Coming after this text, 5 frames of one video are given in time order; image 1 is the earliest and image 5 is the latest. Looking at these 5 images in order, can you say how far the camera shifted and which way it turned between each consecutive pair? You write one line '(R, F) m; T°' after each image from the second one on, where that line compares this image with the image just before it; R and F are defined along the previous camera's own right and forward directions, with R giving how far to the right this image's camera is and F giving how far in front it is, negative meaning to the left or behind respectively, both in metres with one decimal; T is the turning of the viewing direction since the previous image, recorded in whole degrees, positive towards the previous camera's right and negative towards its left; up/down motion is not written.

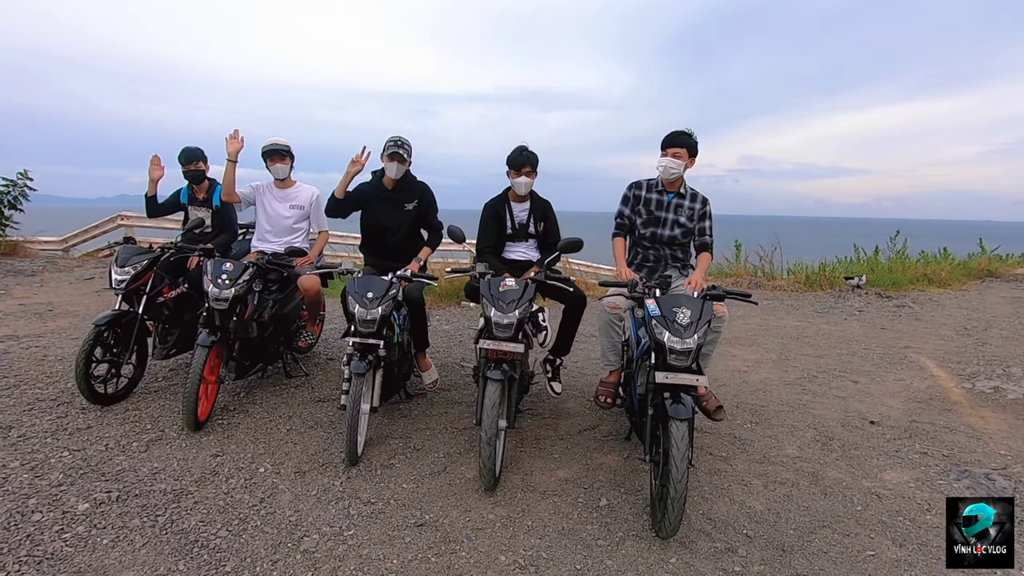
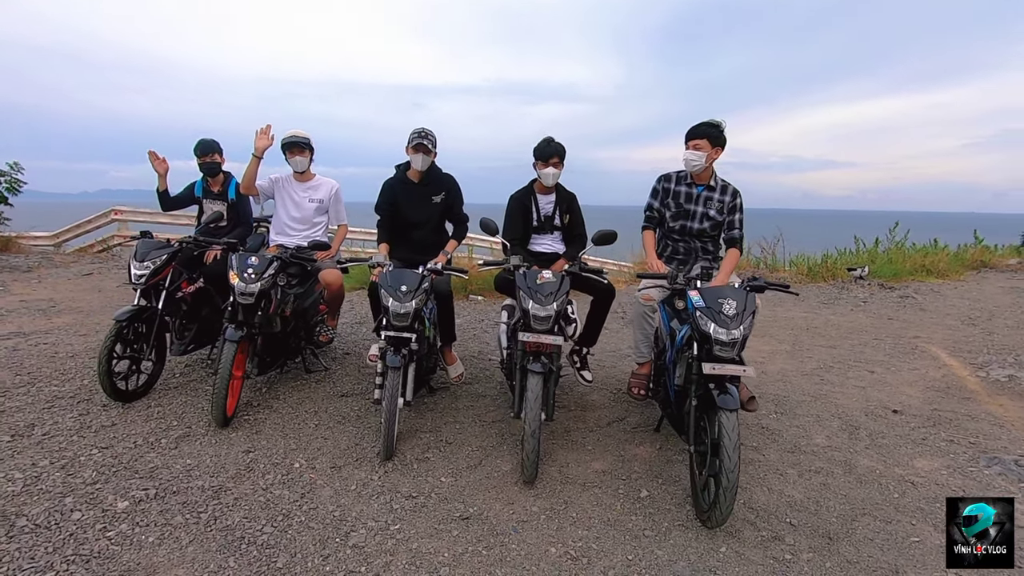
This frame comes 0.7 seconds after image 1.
(-0.3, 0.0) m; +1°
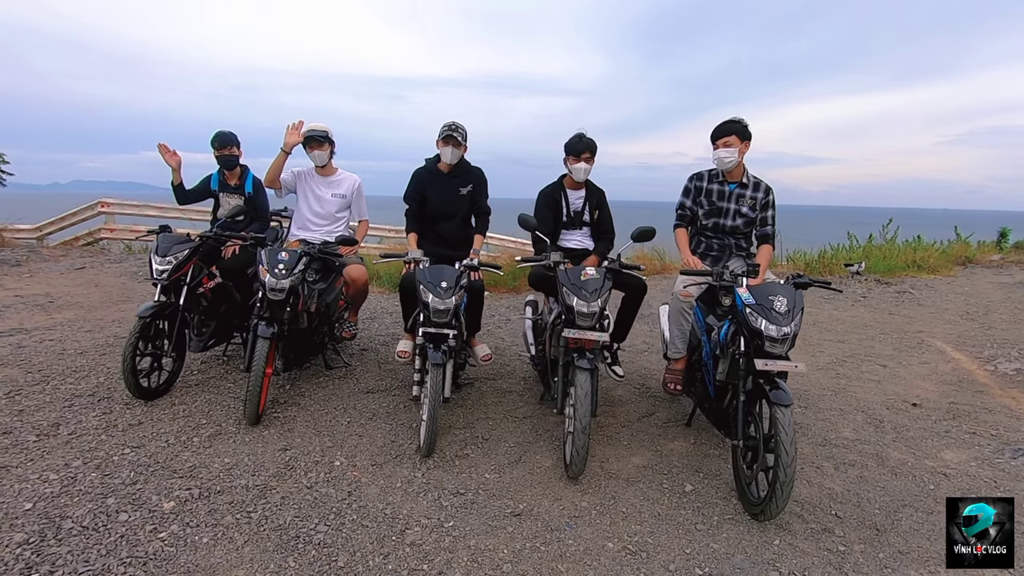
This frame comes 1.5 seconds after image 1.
(-0.4, 0.0) m; +2°
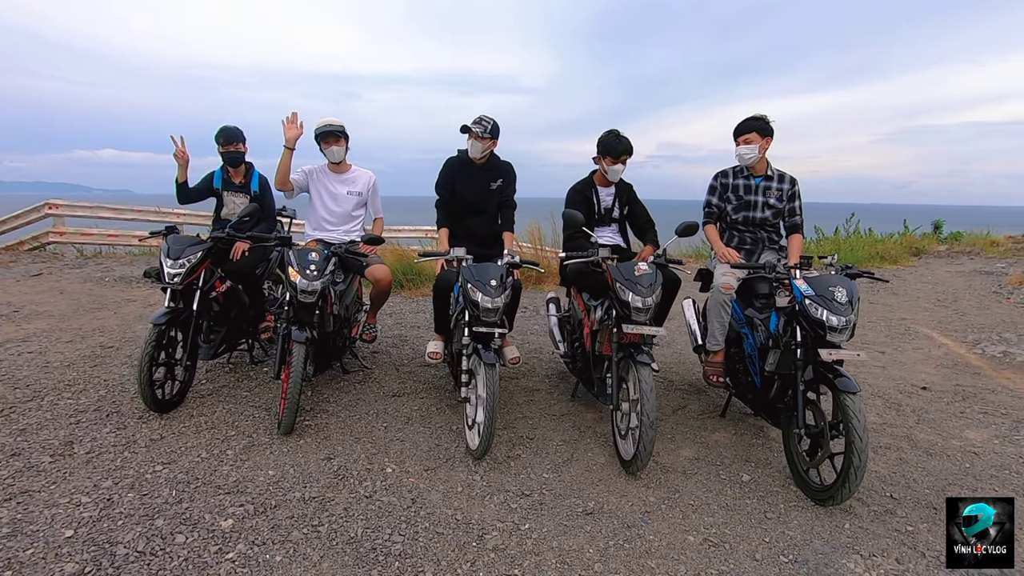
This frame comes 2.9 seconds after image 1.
(-0.6, +0.1) m; +5°
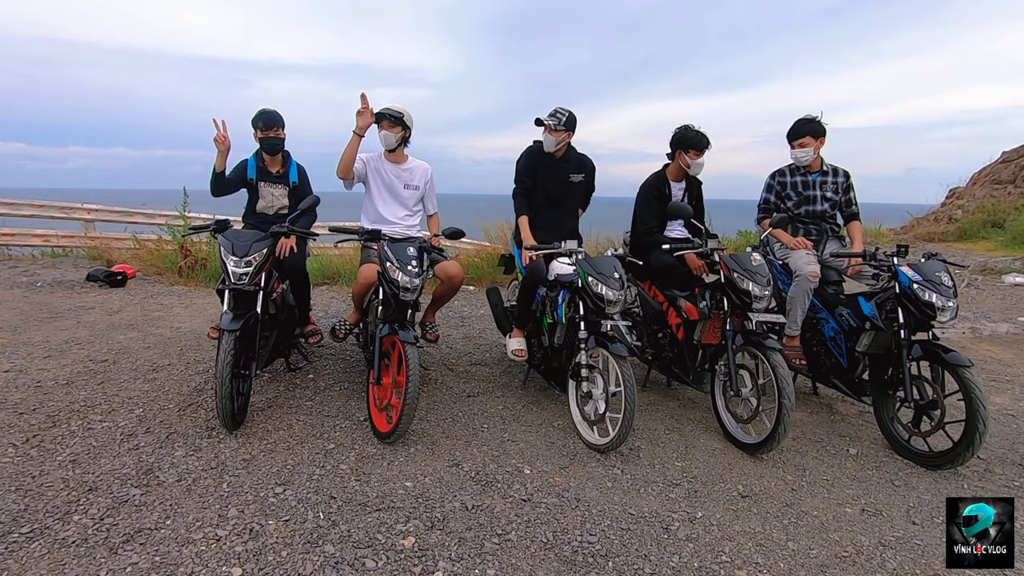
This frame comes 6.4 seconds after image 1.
(-1.3, +0.2) m; +10°
